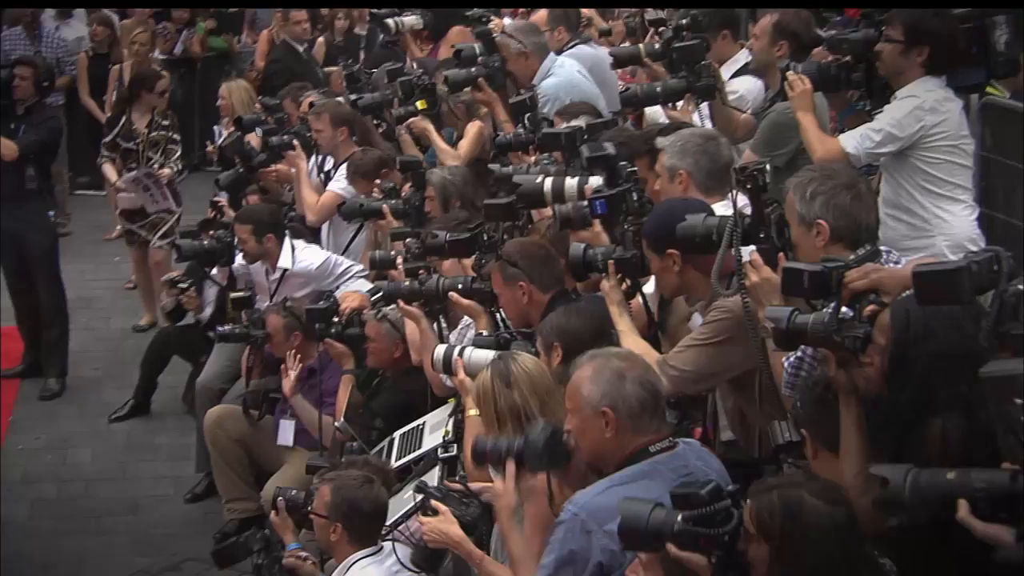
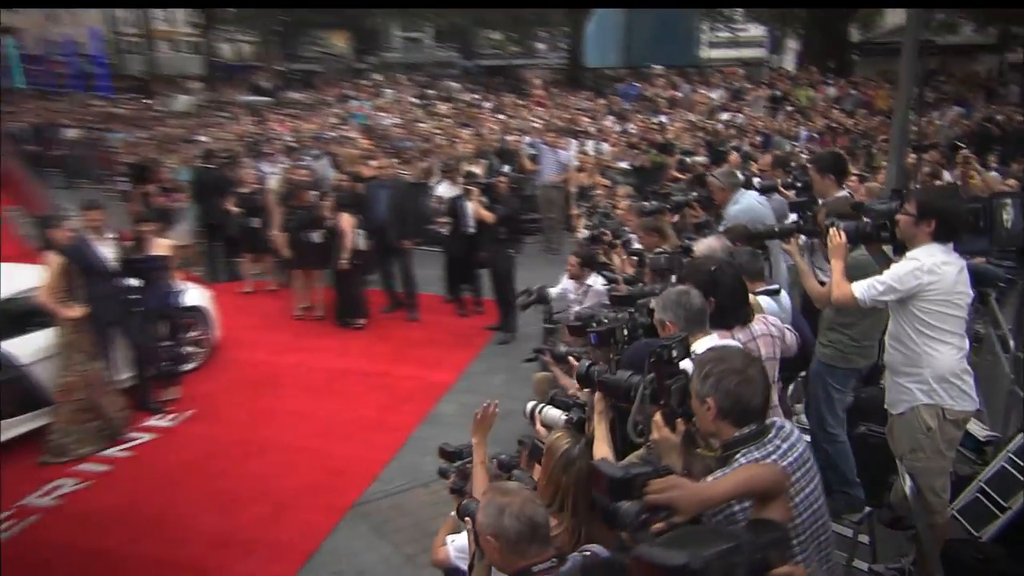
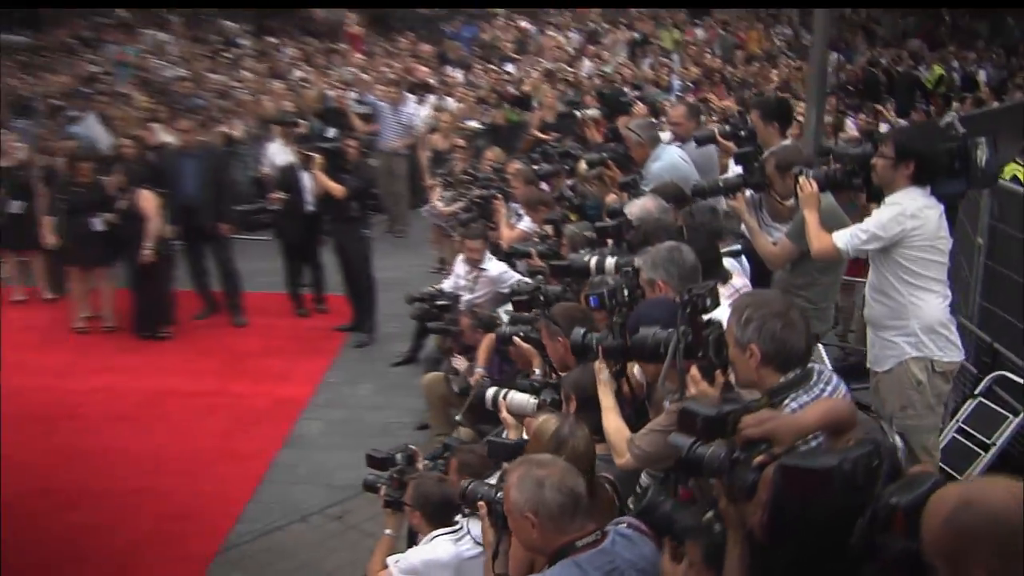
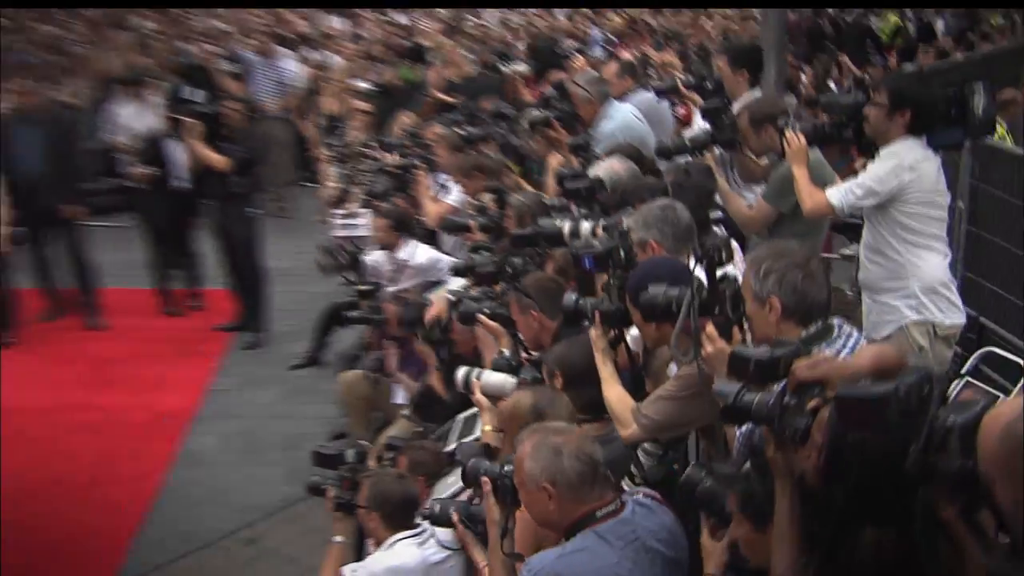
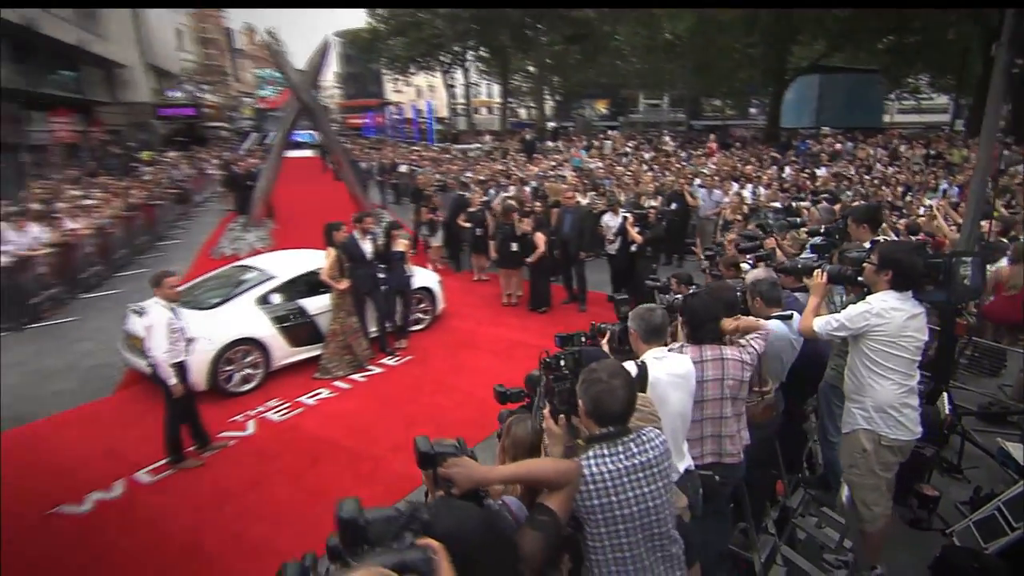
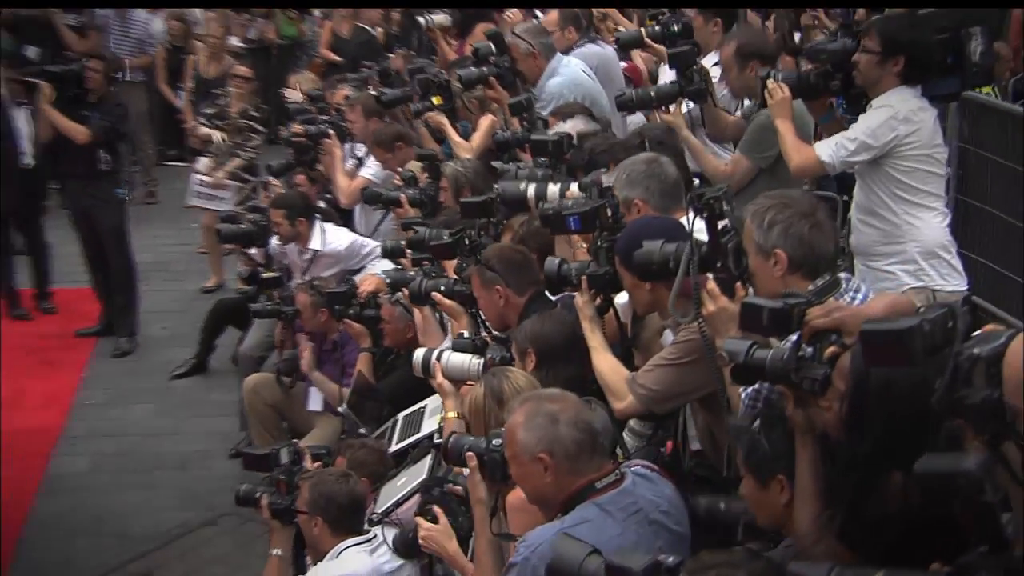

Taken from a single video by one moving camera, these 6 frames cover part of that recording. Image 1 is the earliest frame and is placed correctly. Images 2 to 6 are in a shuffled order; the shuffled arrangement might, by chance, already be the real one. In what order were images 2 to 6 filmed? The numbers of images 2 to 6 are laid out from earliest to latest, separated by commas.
6, 4, 3, 2, 5
